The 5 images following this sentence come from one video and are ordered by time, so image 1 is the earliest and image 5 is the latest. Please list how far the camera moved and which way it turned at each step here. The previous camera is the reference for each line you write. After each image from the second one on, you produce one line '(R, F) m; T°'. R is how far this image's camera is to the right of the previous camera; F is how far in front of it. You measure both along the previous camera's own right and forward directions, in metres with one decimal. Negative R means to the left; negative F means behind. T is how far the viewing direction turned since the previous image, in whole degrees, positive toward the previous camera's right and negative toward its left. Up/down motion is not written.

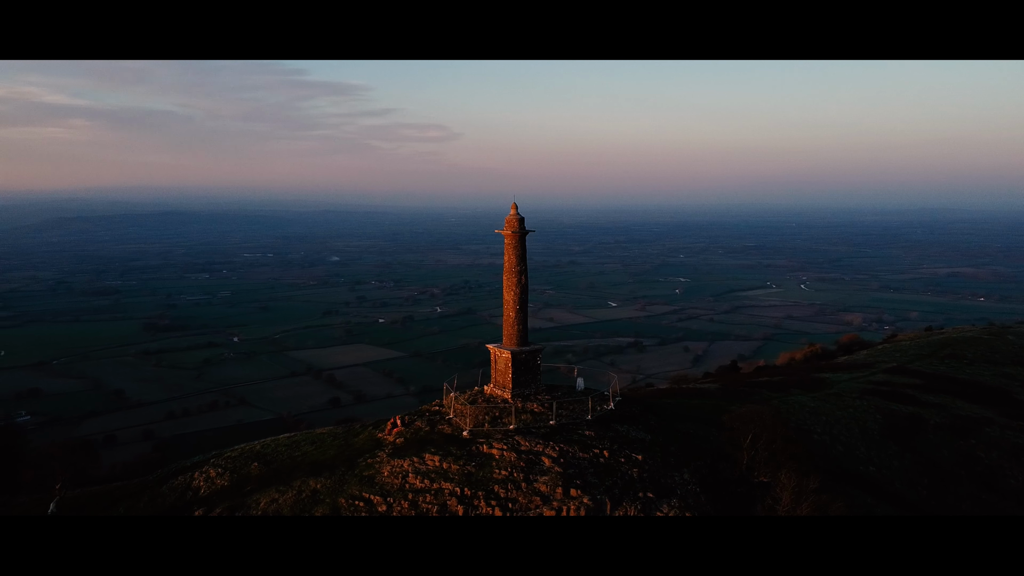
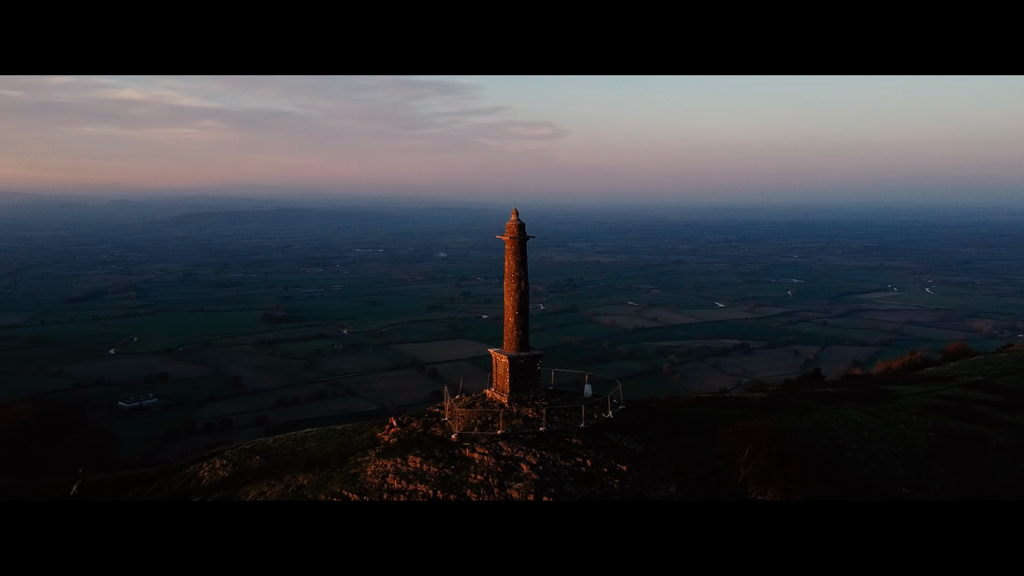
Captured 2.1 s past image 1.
(+1.6, +0.1) m; -7°
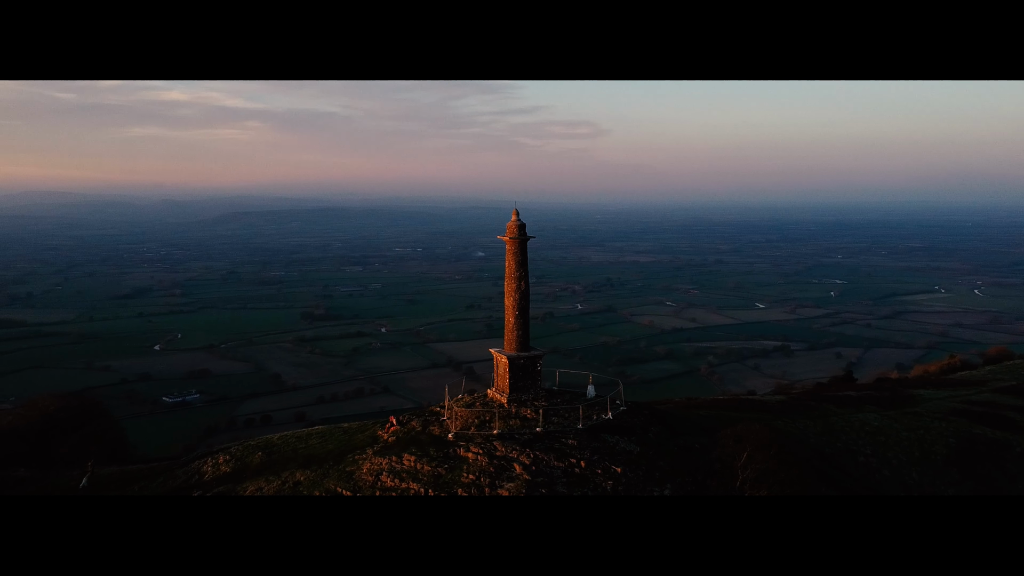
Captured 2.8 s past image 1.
(+0.6, 0.0) m; -3°
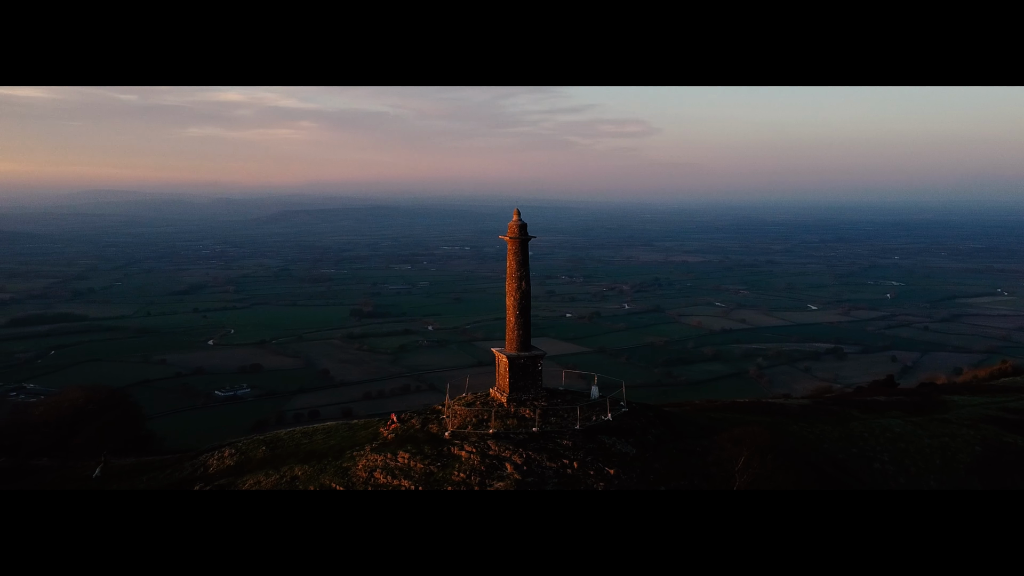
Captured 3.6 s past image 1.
(+0.7, 0.0) m; -3°
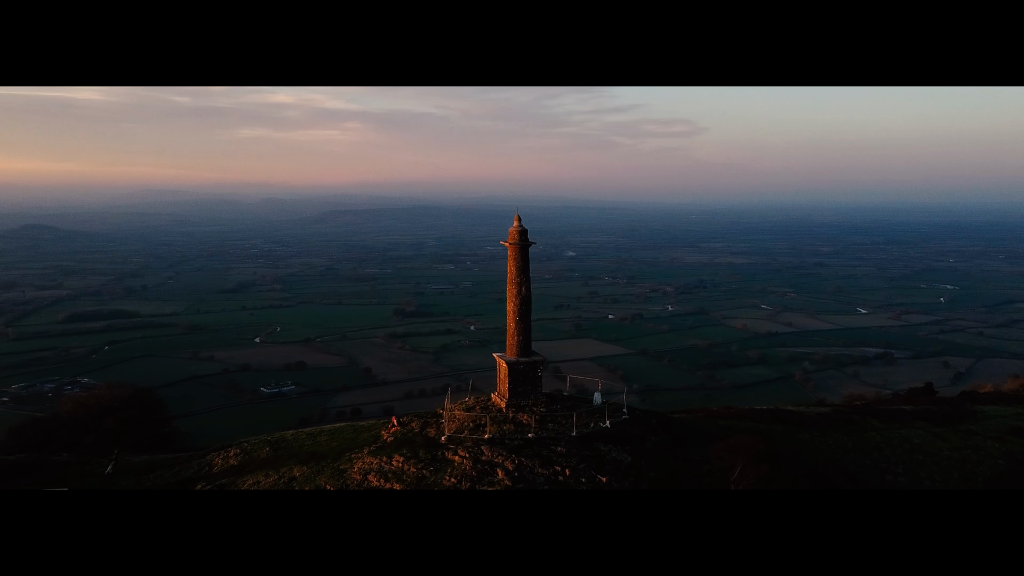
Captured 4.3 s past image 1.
(+0.7, 0.0) m; -3°
